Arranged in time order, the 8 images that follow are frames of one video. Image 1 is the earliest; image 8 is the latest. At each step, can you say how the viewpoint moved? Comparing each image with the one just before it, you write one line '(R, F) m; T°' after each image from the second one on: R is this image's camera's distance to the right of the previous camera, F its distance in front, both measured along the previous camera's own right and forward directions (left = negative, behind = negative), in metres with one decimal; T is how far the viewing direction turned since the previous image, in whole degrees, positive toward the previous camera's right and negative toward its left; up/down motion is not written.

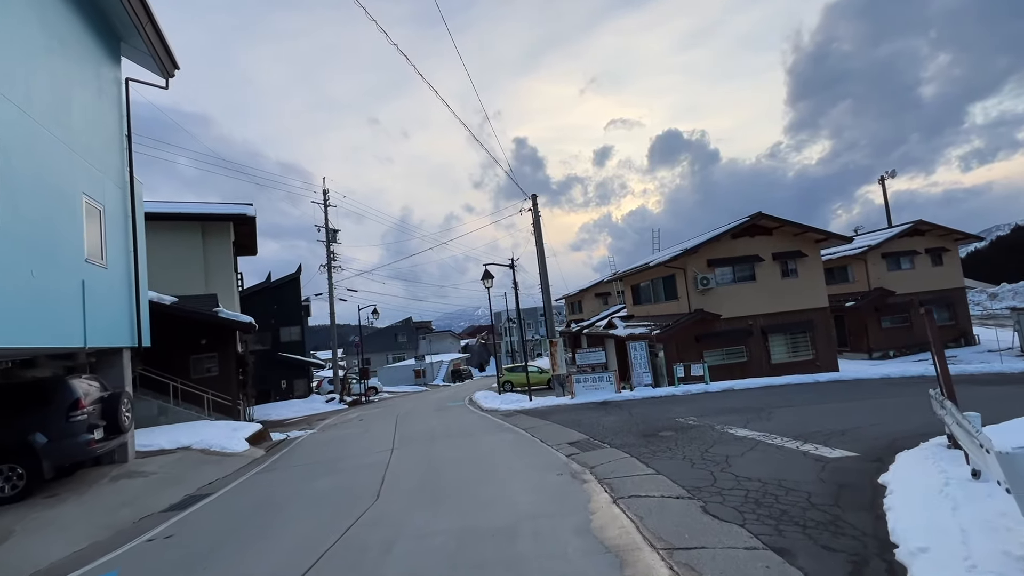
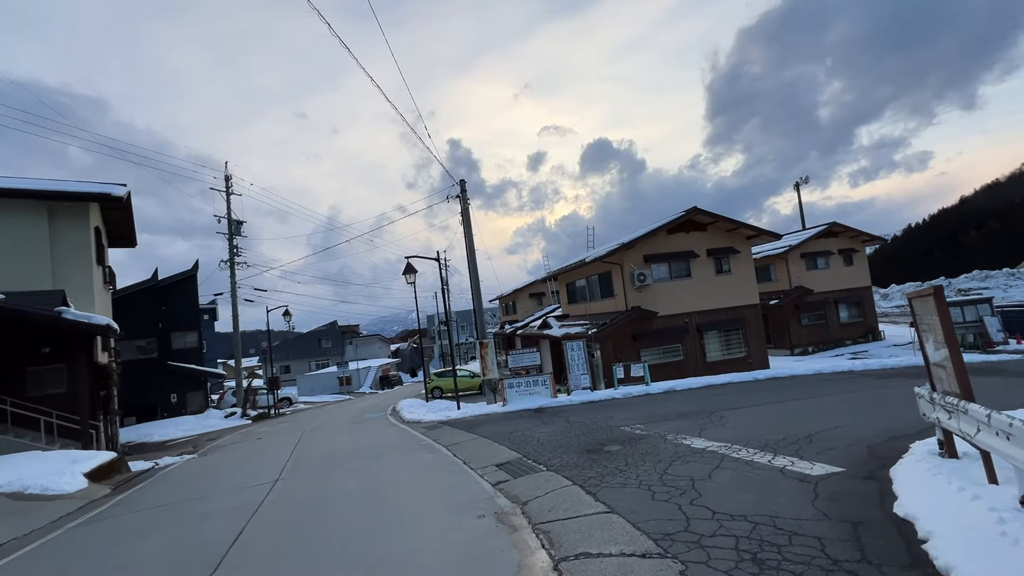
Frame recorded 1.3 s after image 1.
(+0.3, +1.7) m; +8°
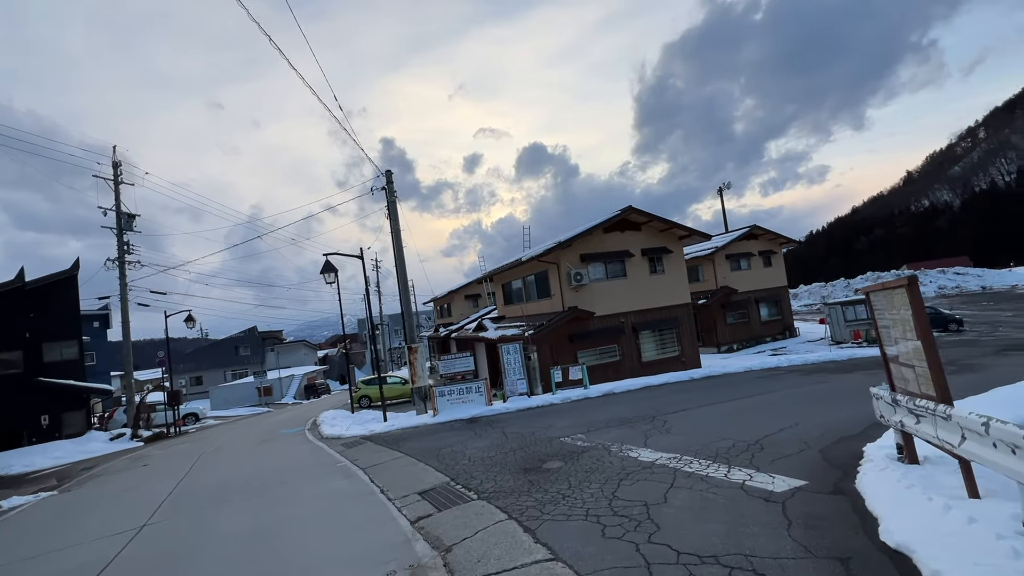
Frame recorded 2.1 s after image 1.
(+0.2, +1.0) m; +8°
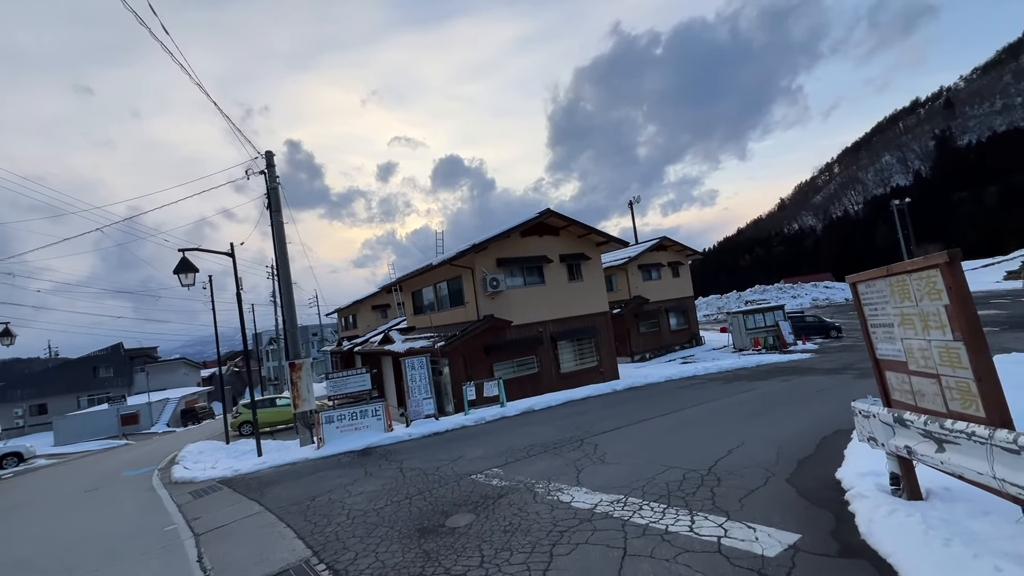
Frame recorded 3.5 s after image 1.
(+0.2, +1.6) m; +10°
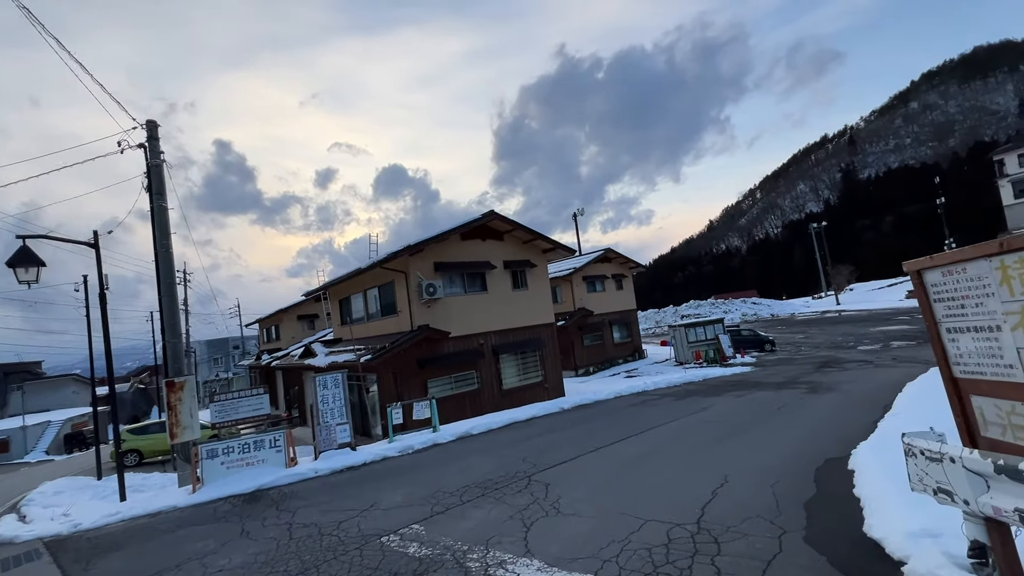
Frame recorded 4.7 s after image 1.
(+0.1, +1.5) m; +7°
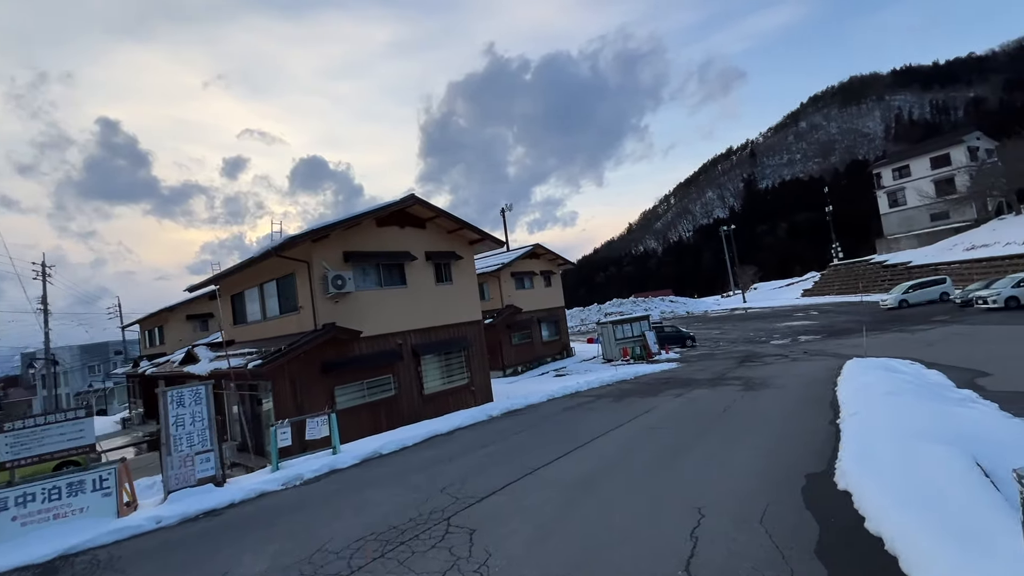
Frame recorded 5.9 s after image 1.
(+0.1, +1.5) m; +9°
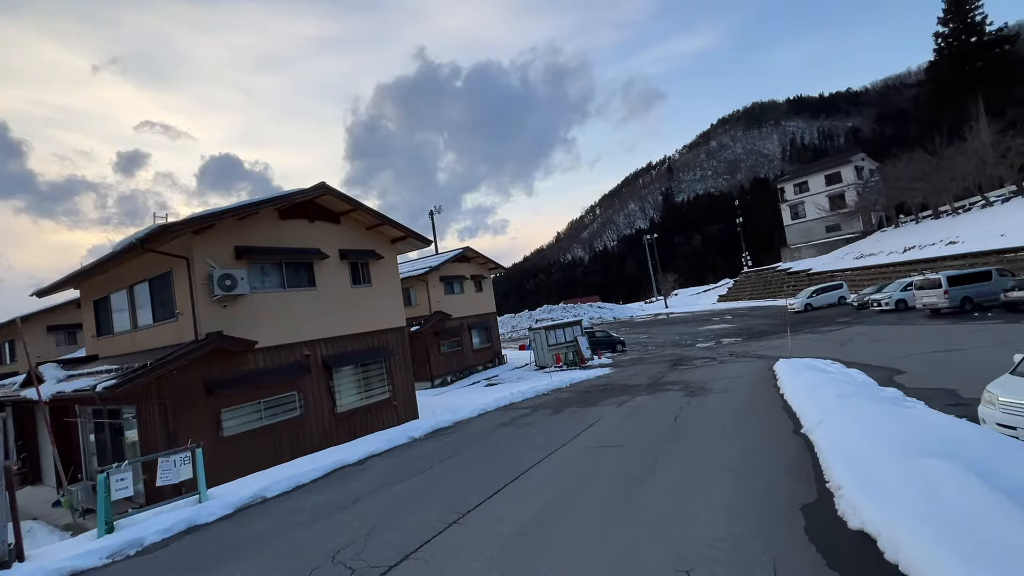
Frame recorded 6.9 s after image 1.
(+0.1, +1.3) m; +9°
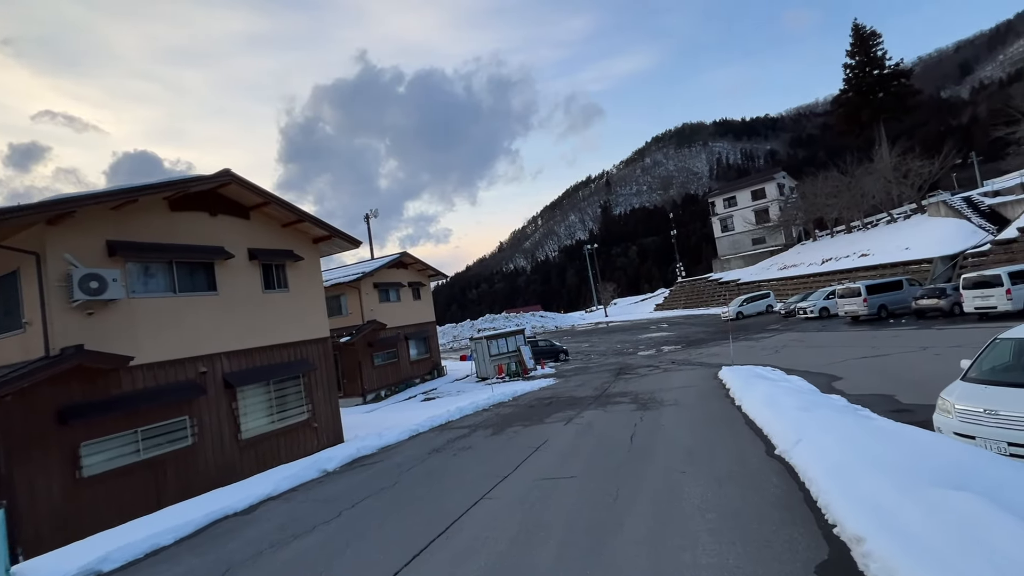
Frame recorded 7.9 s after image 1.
(+0.1, +1.2) m; +7°
